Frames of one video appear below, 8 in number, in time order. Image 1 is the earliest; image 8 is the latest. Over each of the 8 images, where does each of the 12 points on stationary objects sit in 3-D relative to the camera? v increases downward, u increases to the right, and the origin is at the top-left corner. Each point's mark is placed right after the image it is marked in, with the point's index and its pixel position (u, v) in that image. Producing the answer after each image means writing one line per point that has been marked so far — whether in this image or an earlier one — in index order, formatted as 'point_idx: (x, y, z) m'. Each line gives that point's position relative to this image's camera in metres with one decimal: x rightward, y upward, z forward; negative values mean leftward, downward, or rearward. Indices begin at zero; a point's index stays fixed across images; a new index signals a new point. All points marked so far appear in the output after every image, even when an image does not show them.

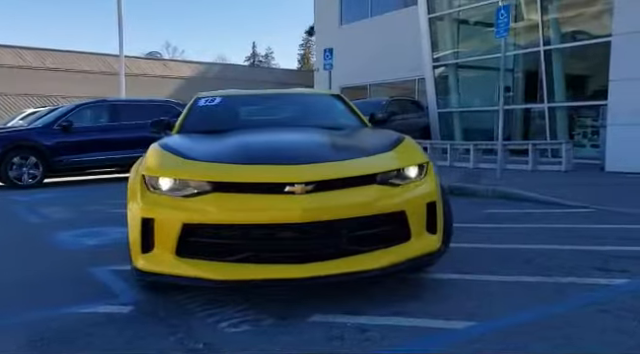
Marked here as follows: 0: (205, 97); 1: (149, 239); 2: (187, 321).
0: (-1.0, +0.8, +5.6) m
1: (-1.0, -0.4, +3.5) m
2: (-0.8, -0.8, +3.4) m
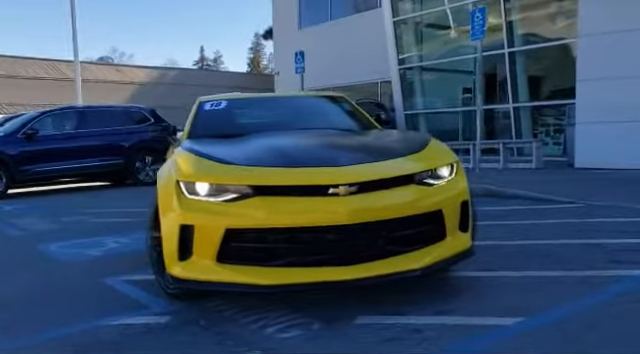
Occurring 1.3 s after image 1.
0: (-1.0, +0.7, +5.5) m
1: (-0.8, -0.4, +3.5) m
2: (-0.5, -0.9, +3.3) m
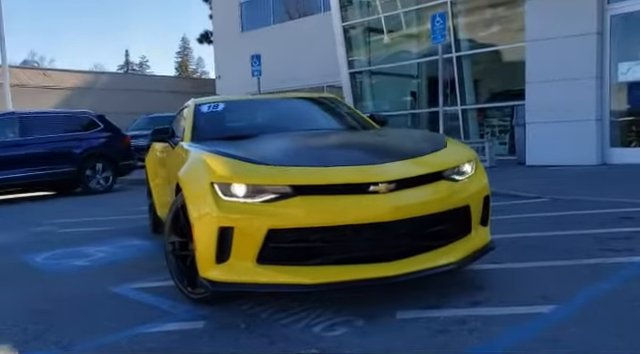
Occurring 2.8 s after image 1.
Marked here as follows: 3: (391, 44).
0: (-1.0, +0.7, +5.4) m
1: (-0.6, -0.4, +3.4) m
2: (-0.2, -0.9, +3.3) m
3: (+2.0, +3.8, +16.6) m
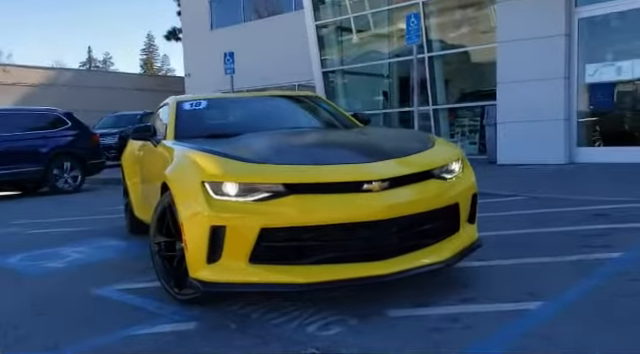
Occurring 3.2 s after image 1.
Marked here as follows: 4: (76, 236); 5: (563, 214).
0: (-1.2, +0.7, +5.3) m
1: (-0.6, -0.4, +3.4) m
2: (-0.3, -0.9, +3.3) m
3: (+1.2, +3.8, +16.7) m
4: (-2.8, -0.7, +6.6) m
5: (+2.7, -0.4, +6.3) m
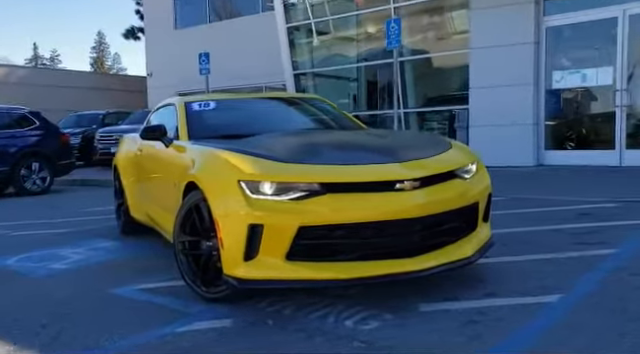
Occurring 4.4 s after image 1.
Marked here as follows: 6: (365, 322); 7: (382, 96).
0: (-1.2, +0.7, +5.3) m
1: (-0.4, -0.4, +3.4) m
2: (-0.1, -0.9, +3.3) m
3: (+0.4, +3.8, +16.8) m
4: (-2.8, -0.7, +6.5) m
5: (+2.6, -0.4, +6.7) m
6: (+0.3, -0.8, +3.3) m
7: (+1.7, +2.2, +15.8) m
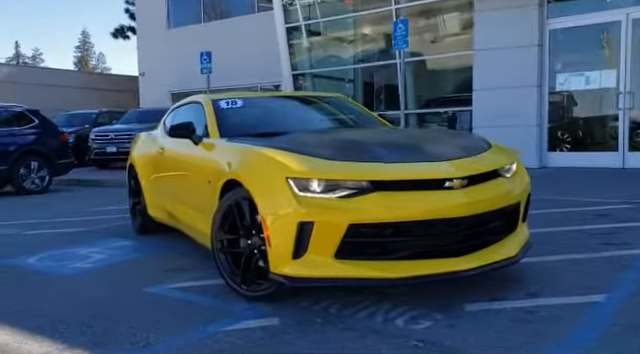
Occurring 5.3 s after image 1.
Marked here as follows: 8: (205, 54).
0: (-0.9, +0.7, +5.3) m
1: (-0.1, -0.4, +3.4) m
2: (+0.2, -0.8, +3.3) m
3: (+0.3, +3.7, +16.8) m
4: (-2.6, -0.7, +6.4) m
5: (+2.8, -0.4, +6.7) m
6: (+0.5, -0.8, +3.3) m
7: (+1.6, +2.2, +15.8) m
8: (-2.5, +2.7, +12.7) m
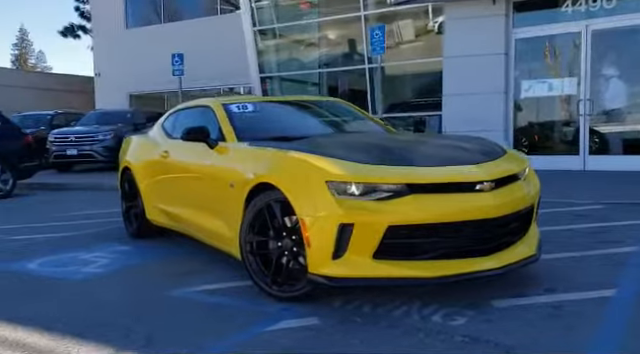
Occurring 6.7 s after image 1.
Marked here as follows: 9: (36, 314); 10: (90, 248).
0: (-0.8, +0.7, +5.3) m
1: (+0.1, -0.4, +3.5) m
2: (+0.5, -0.9, +3.5) m
3: (-0.6, +3.6, +16.9) m
4: (-2.6, -0.7, +6.3) m
5: (+2.7, -0.5, +7.1) m
6: (+0.8, -0.8, +3.5) m
7: (+0.8, +2.1, +16.0) m
8: (-3.1, +2.6, +12.6) m
9: (-1.9, -0.9, +3.9) m
10: (-2.3, -0.7, +5.9) m
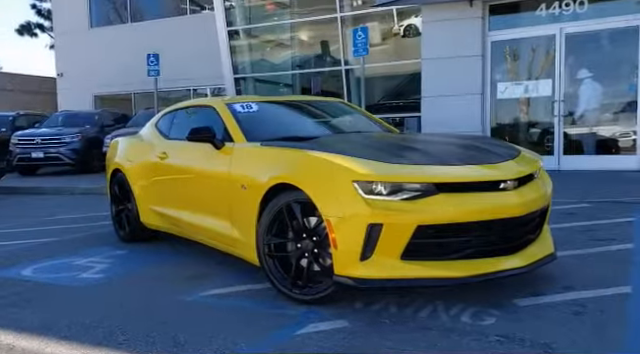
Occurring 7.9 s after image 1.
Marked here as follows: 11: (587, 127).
0: (-0.8, +0.7, +5.2) m
1: (+0.3, -0.4, +3.5) m
2: (+0.6, -0.9, +3.4) m
3: (-1.4, +3.6, +16.8) m
4: (-2.7, -0.7, +6.0) m
5: (+2.7, -0.5, +7.2) m
6: (+1.0, -0.8, +3.5) m
7: (+0.1, +2.0, +16.0) m
8: (-3.5, +2.6, +12.3) m
9: (-1.8, -0.9, +3.7) m
10: (-2.3, -0.7, +5.7) m
11: (+5.2, +1.0, +11.2) m
